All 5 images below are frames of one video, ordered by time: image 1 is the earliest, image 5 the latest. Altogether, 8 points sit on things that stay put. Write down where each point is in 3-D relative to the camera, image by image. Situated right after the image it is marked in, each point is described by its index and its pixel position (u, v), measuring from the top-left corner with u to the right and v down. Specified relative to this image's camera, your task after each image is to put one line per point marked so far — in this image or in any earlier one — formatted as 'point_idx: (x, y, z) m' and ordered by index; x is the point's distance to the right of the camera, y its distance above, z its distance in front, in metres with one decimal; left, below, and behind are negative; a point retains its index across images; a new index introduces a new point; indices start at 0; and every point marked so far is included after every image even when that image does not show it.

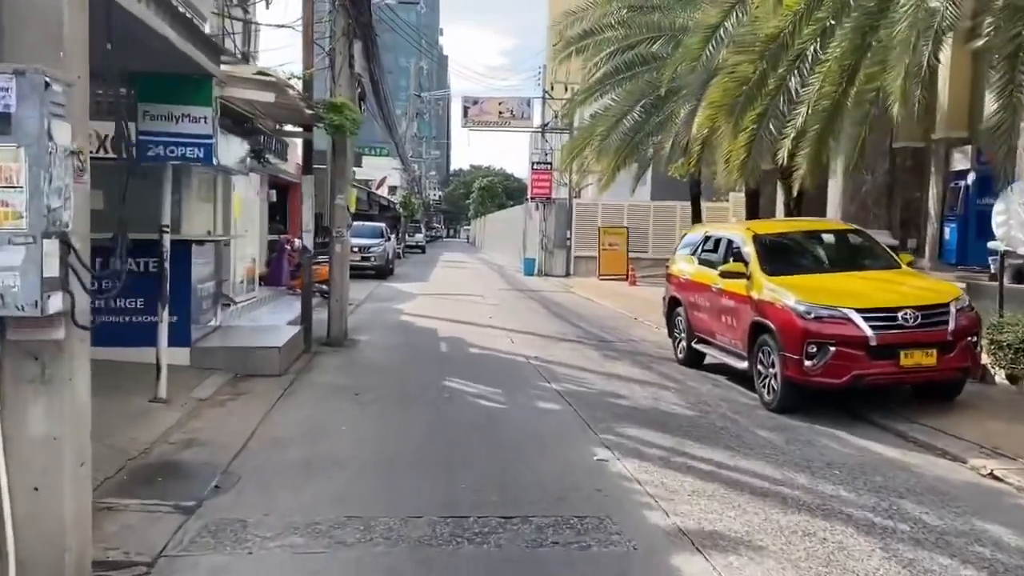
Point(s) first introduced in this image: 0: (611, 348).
0: (+1.7, -1.0, +14.4) m
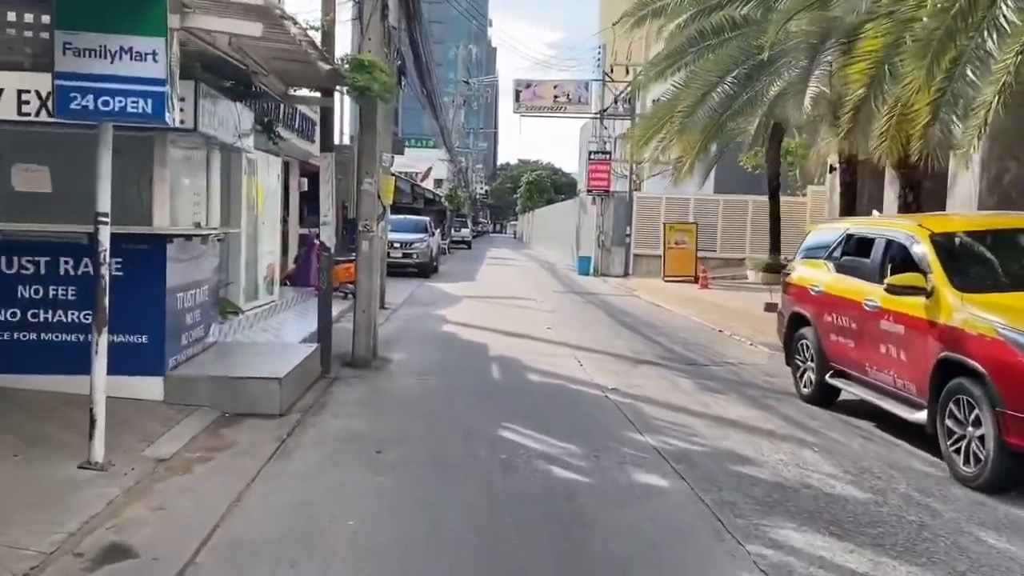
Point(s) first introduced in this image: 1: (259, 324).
0: (+2.6, -1.2, +11.4) m
1: (-3.9, -0.5, +13.3) m
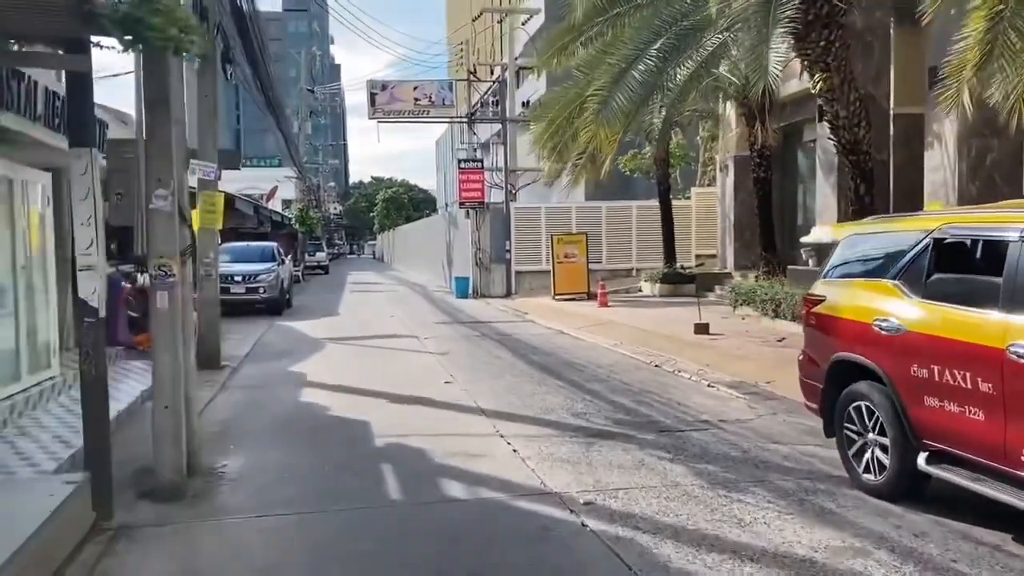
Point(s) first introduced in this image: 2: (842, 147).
0: (+1.7, -1.5, +7.9) m
1: (-5.0, -1.3, +8.7) m
2: (+5.5, +2.4, +14.5) m
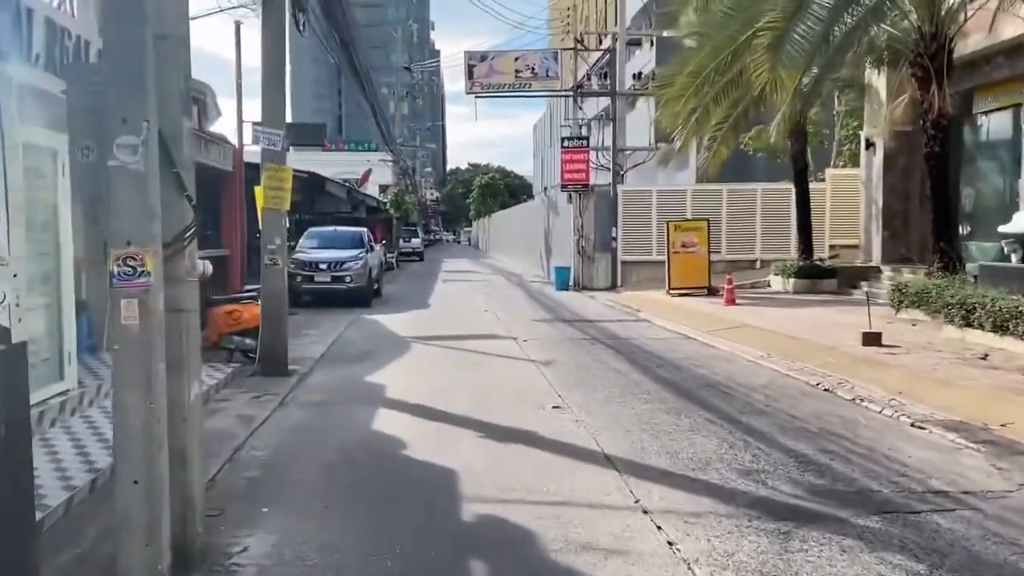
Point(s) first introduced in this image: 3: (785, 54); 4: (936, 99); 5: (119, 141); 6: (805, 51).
0: (+2.6, -1.6, +5.0) m
1: (-4.0, -1.3, +6.5) m
2: (+7.2, +2.3, +11.0) m
3: (+3.2, +2.7, +10.1) m
4: (+7.9, +3.5, +16.1) m
5: (-1.9, +0.7, +4.3) m
6: (+3.4, +2.8, +10.2) m
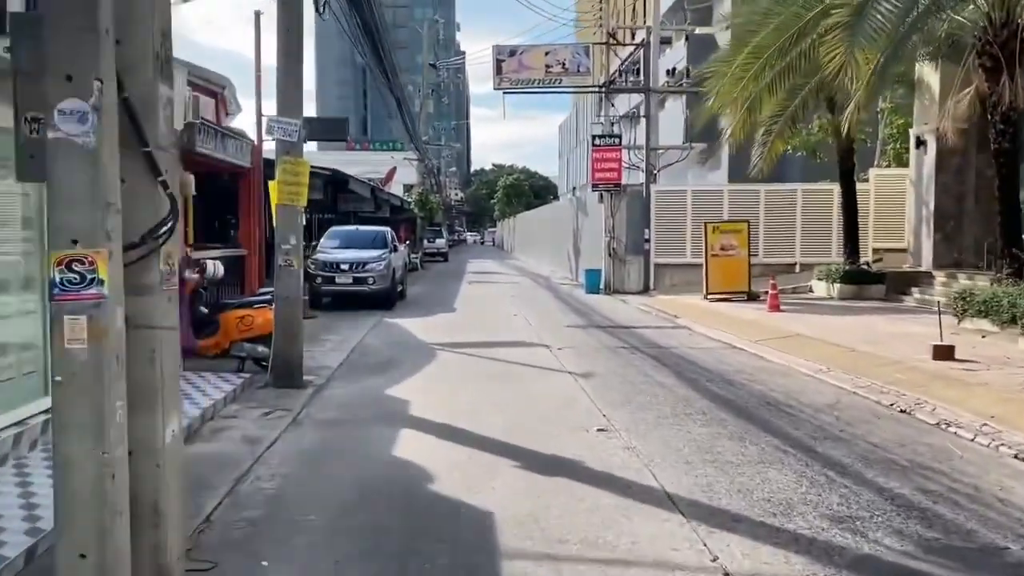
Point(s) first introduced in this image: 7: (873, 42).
0: (+2.9, -1.7, +3.8) m
1: (-3.6, -1.3, +5.5) m
2: (+7.7, +2.2, +9.8) m
3: (+3.6, +2.6, +9.0) m
4: (+8.5, +3.4, +14.8) m
5: (-1.6, +0.7, +3.3) m
6: (+3.8, +2.7, +9.1) m
7: (+3.8, +2.6, +9.1) m
